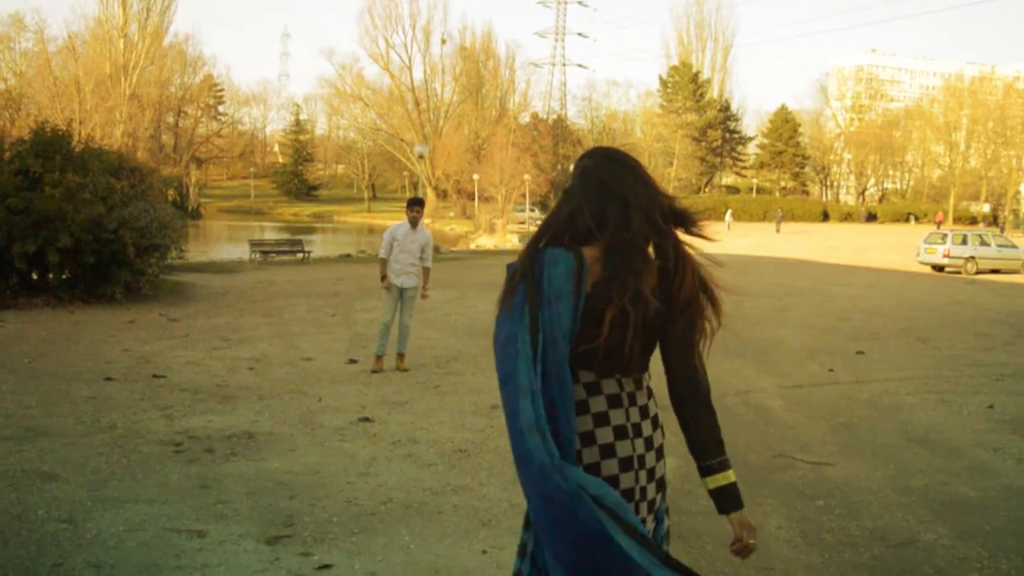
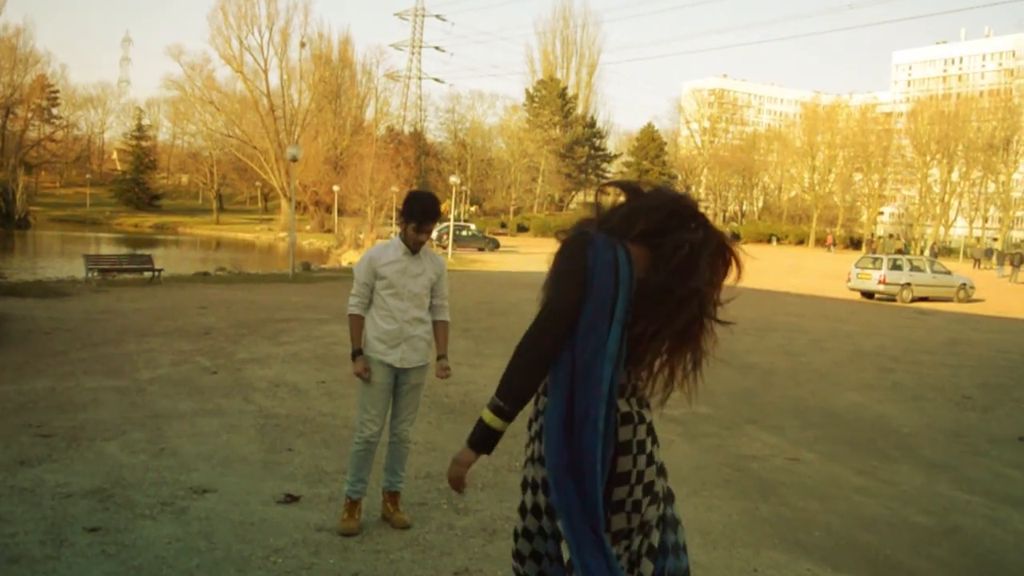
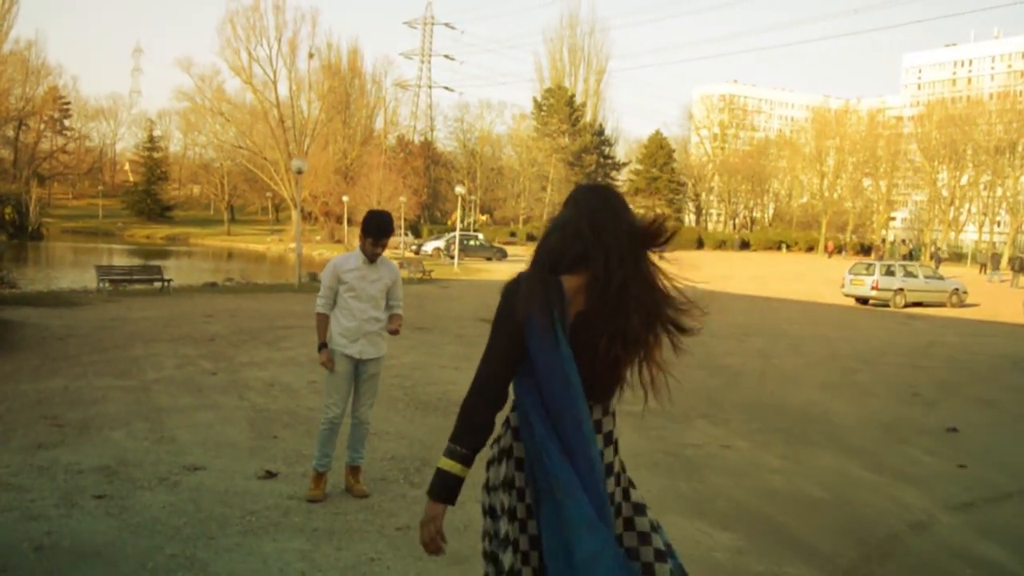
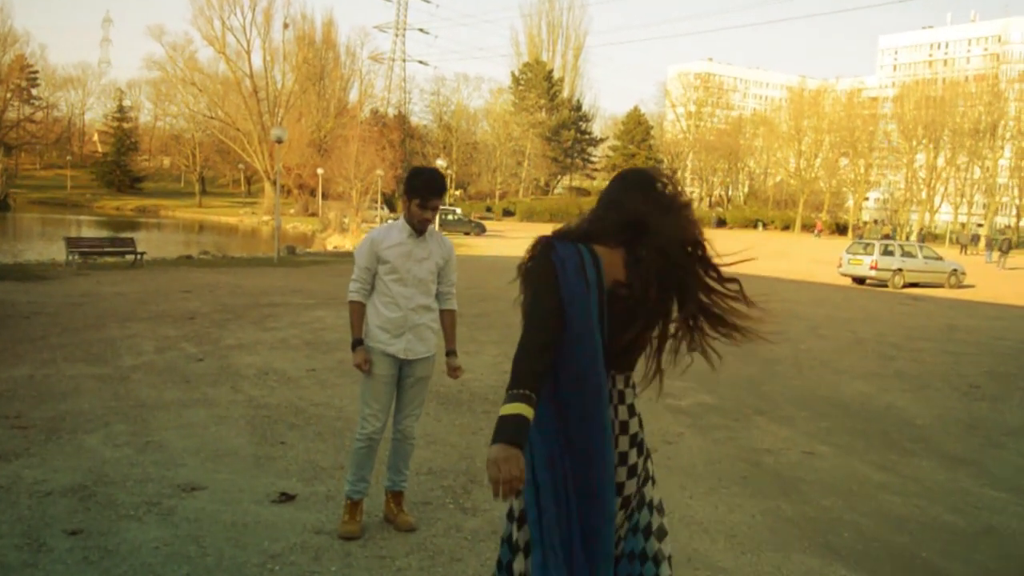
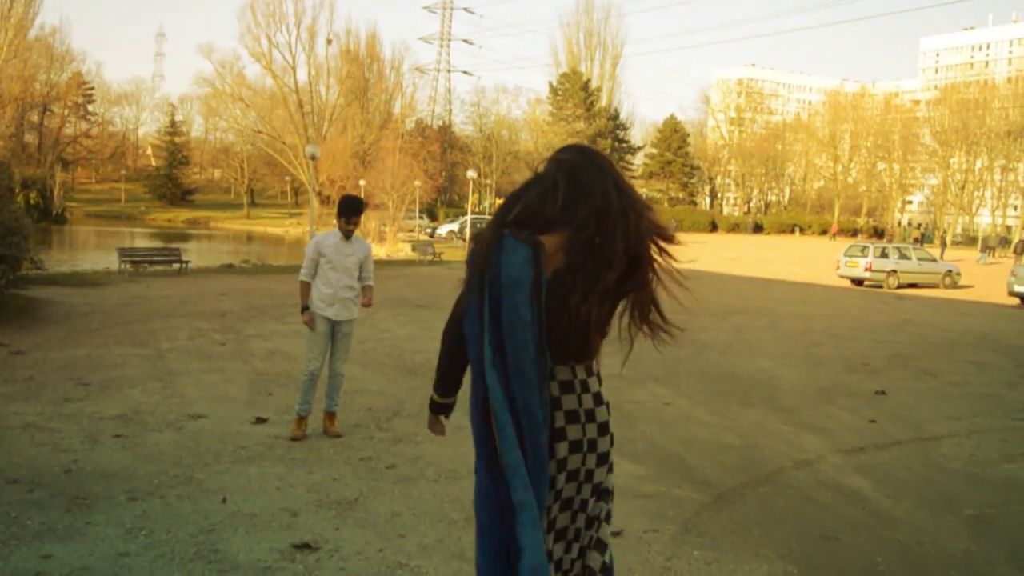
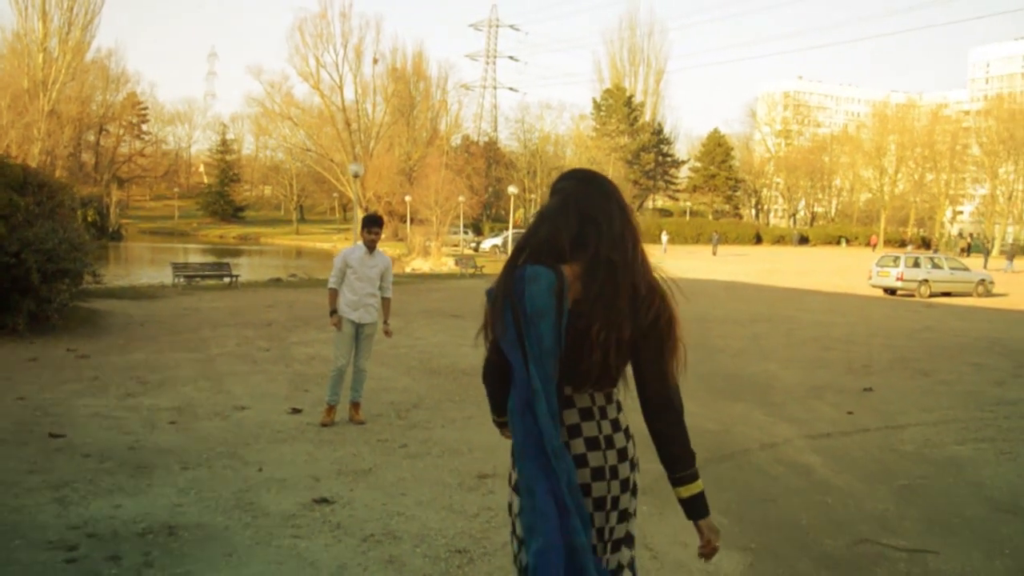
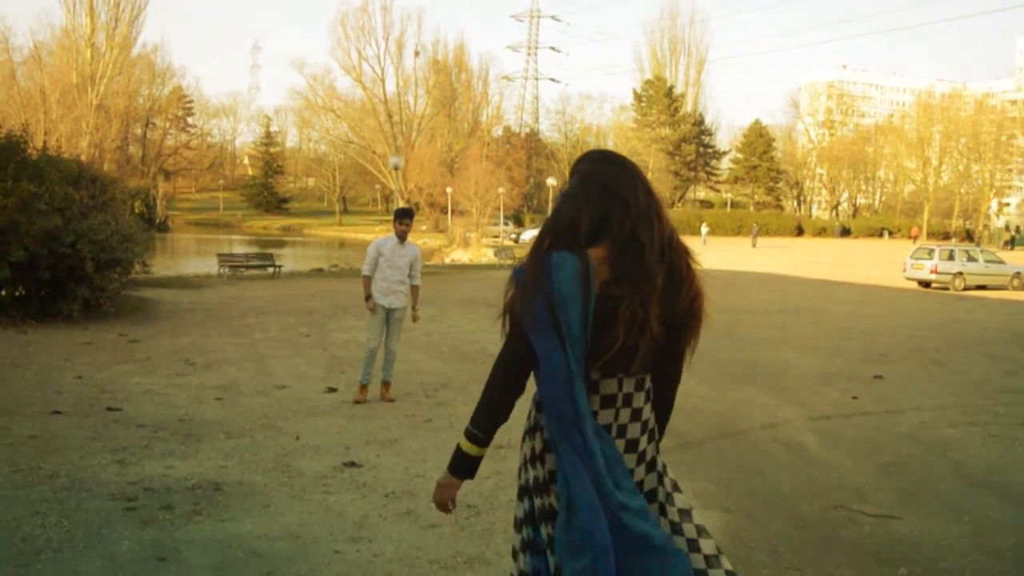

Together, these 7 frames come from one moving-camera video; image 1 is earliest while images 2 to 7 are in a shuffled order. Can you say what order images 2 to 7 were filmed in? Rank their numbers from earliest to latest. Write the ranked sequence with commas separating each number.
7, 6, 5, 3, 2, 4
